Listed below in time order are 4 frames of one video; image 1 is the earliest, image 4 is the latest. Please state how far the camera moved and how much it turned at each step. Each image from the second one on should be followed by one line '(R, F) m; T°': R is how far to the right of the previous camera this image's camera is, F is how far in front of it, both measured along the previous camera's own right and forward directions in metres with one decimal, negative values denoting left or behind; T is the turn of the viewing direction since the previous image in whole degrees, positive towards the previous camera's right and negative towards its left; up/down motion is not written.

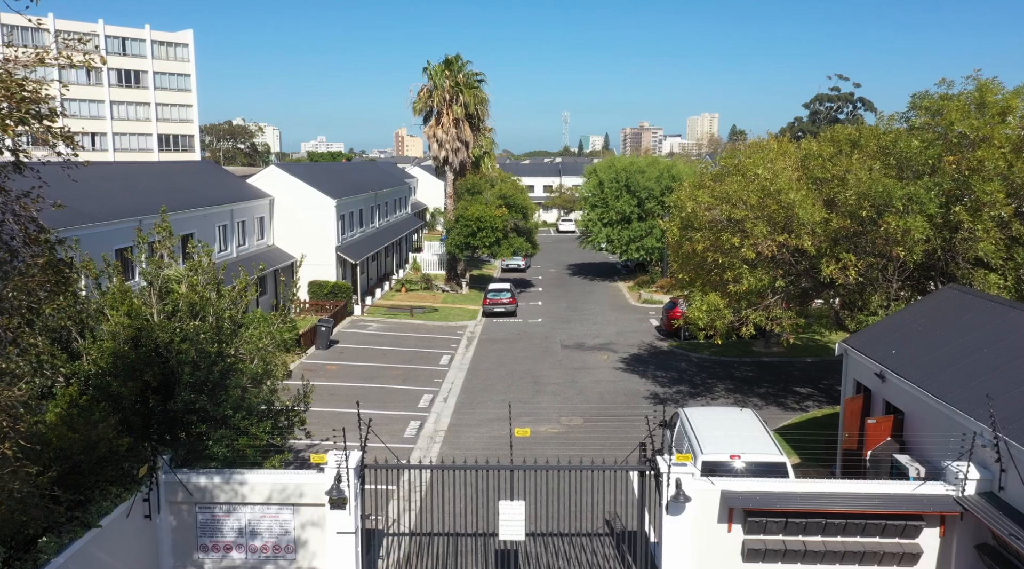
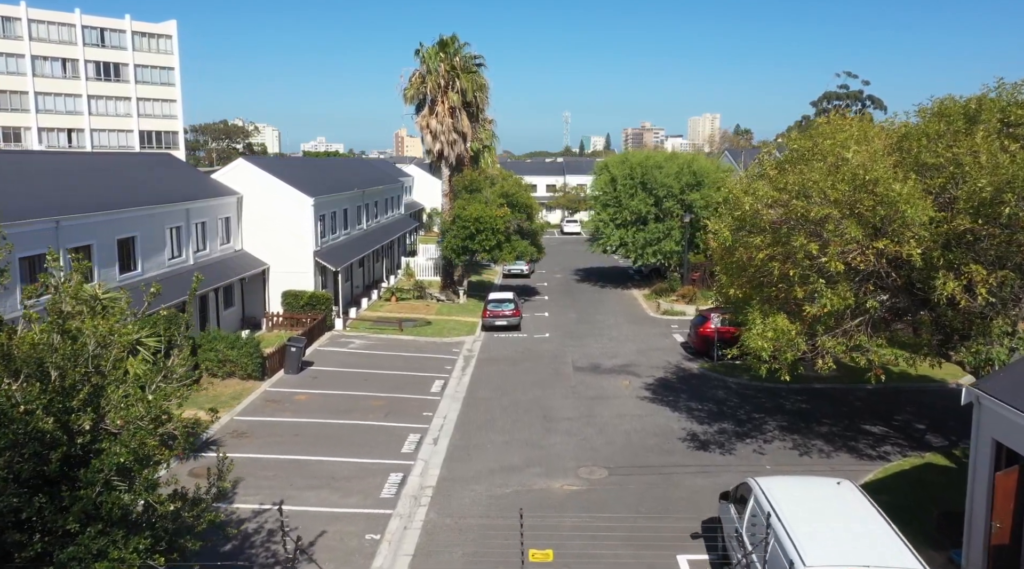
(-0.1, +4.0) m; 0°
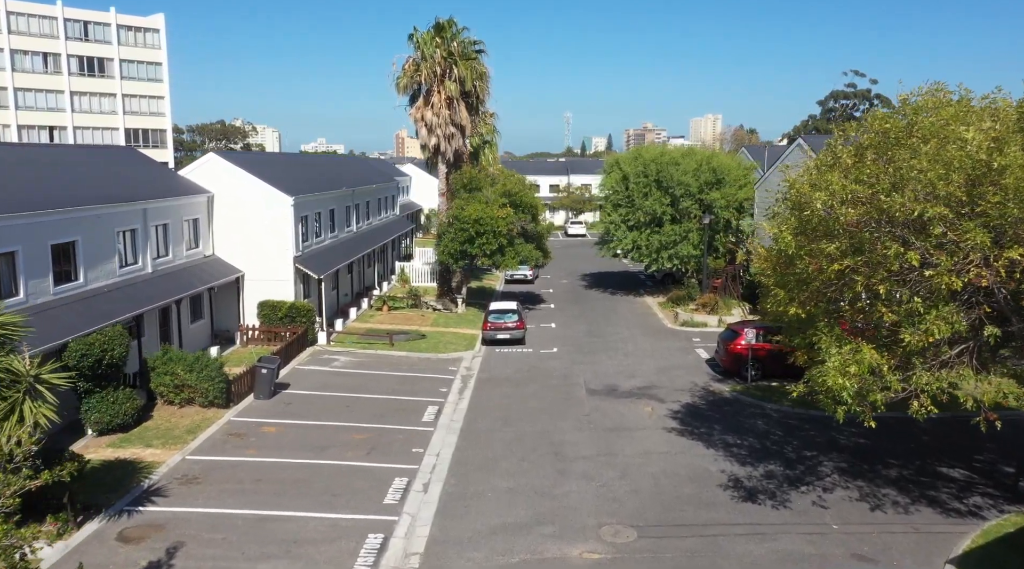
(-0.1, +2.9) m; 0°
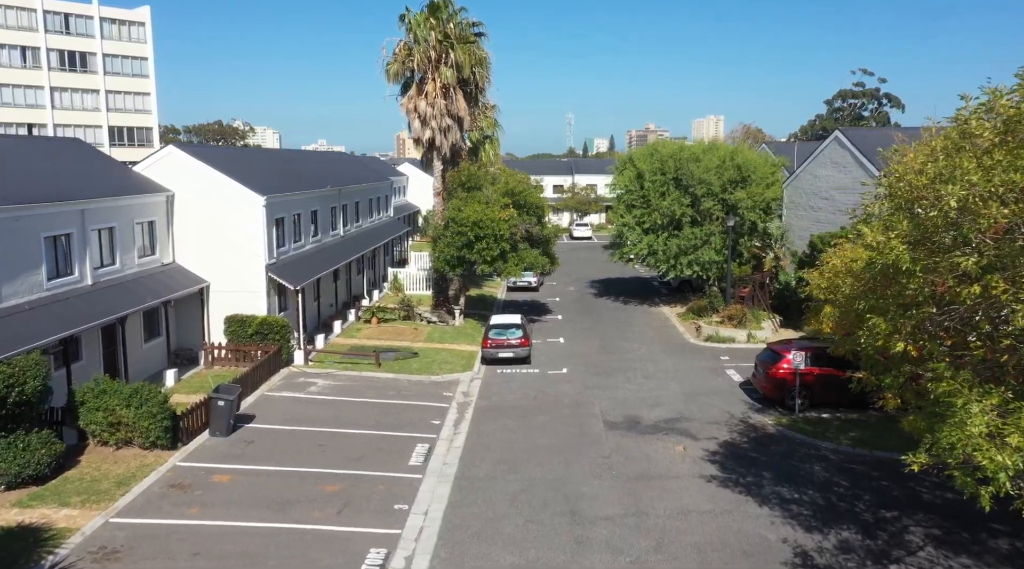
(-0.1, +3.1) m; 0°
